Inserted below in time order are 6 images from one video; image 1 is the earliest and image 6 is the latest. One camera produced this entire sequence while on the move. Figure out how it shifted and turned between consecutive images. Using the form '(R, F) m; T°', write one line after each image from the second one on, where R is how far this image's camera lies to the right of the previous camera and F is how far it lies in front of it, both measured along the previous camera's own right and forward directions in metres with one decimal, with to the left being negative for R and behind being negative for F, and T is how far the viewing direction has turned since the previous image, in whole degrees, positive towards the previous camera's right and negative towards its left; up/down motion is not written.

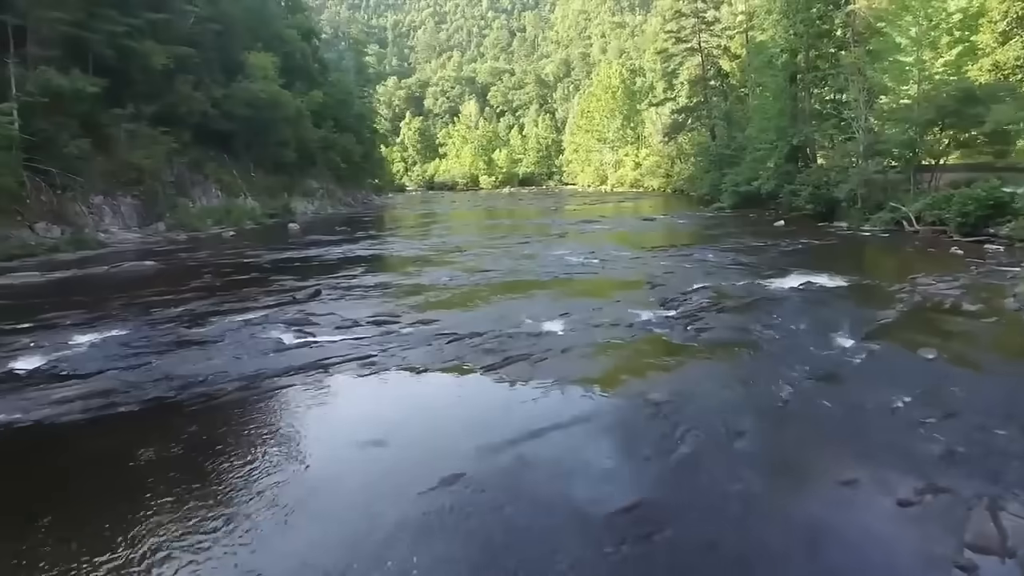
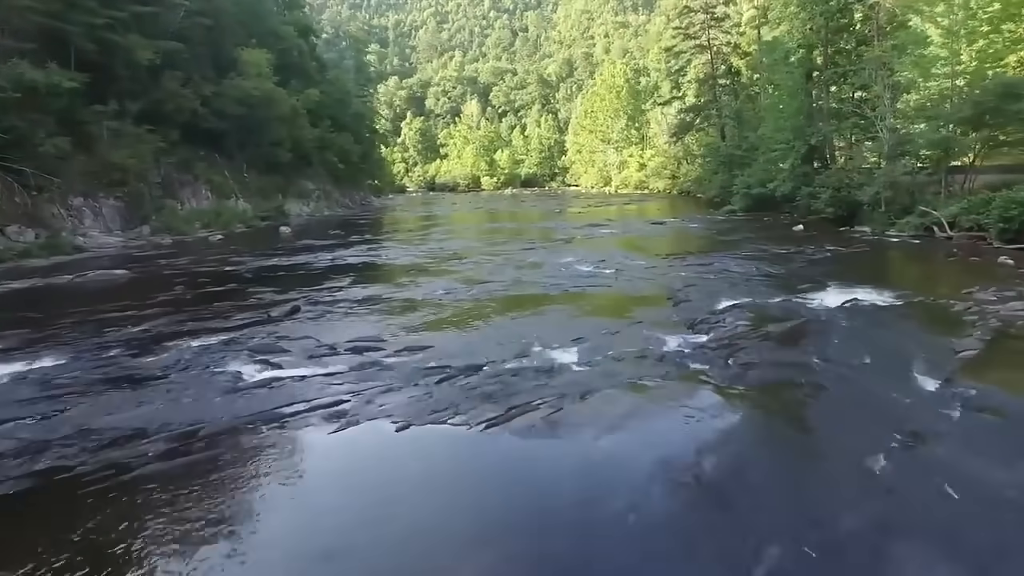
(0.0, +1.6) m; 0°
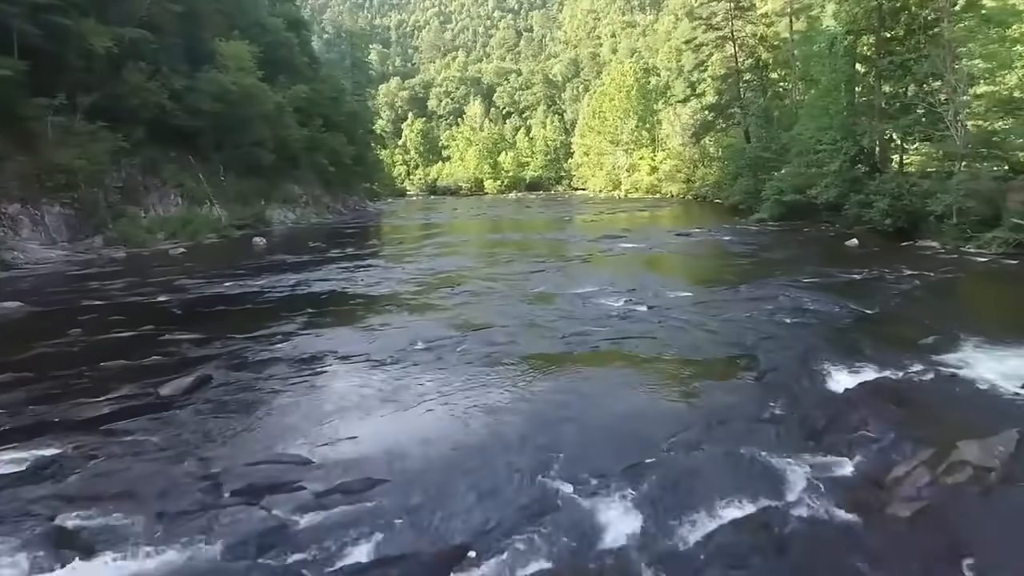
(0.0, +3.8) m; 0°
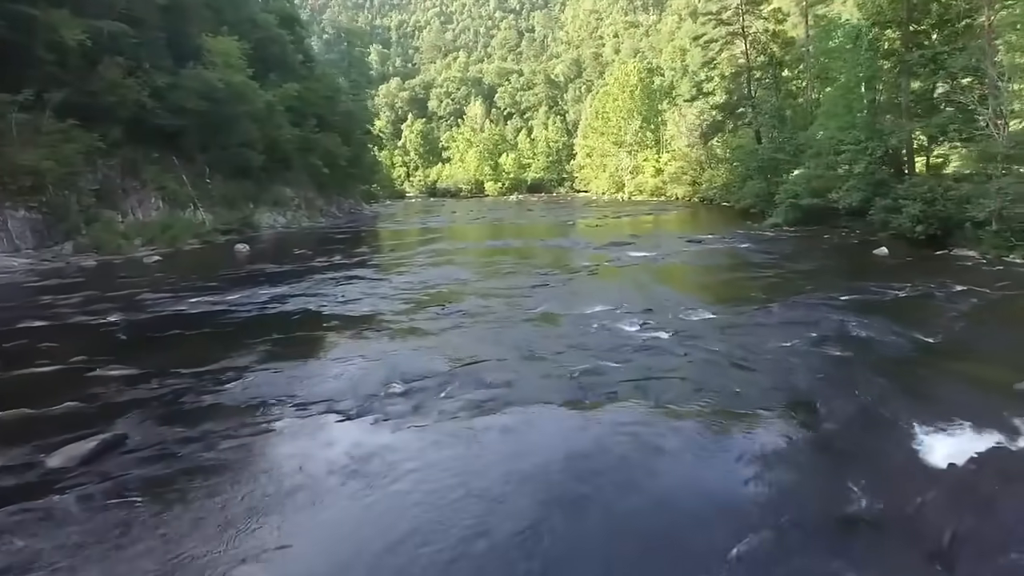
(0.0, +1.8) m; 0°
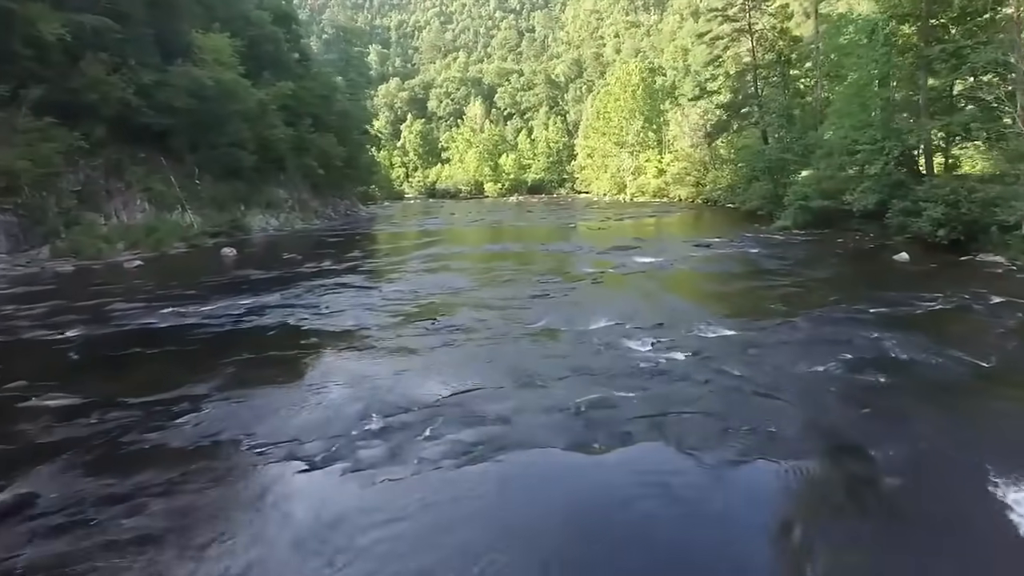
(0.0, +1.2) m; 0°
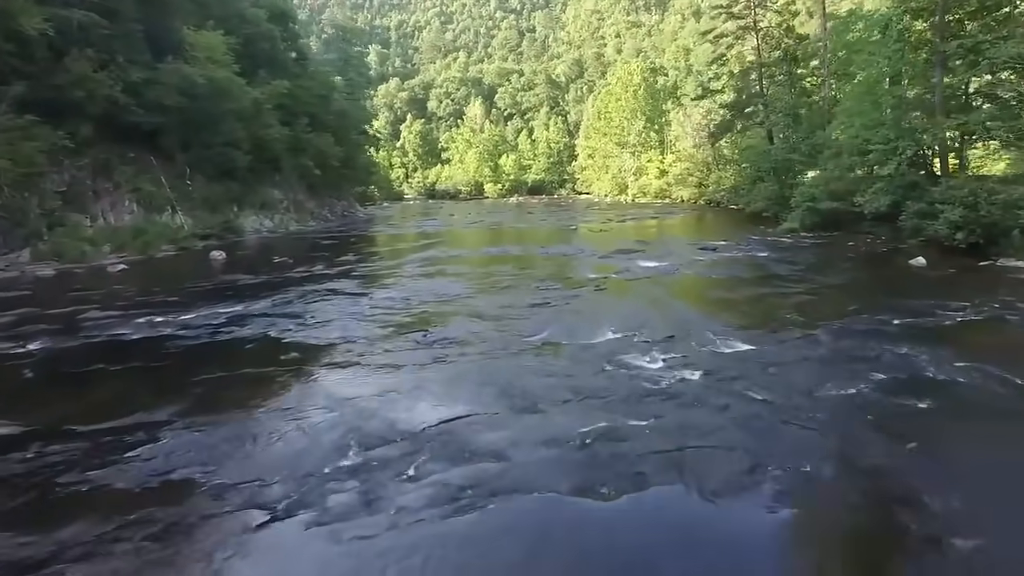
(0.0, +0.9) m; 0°
